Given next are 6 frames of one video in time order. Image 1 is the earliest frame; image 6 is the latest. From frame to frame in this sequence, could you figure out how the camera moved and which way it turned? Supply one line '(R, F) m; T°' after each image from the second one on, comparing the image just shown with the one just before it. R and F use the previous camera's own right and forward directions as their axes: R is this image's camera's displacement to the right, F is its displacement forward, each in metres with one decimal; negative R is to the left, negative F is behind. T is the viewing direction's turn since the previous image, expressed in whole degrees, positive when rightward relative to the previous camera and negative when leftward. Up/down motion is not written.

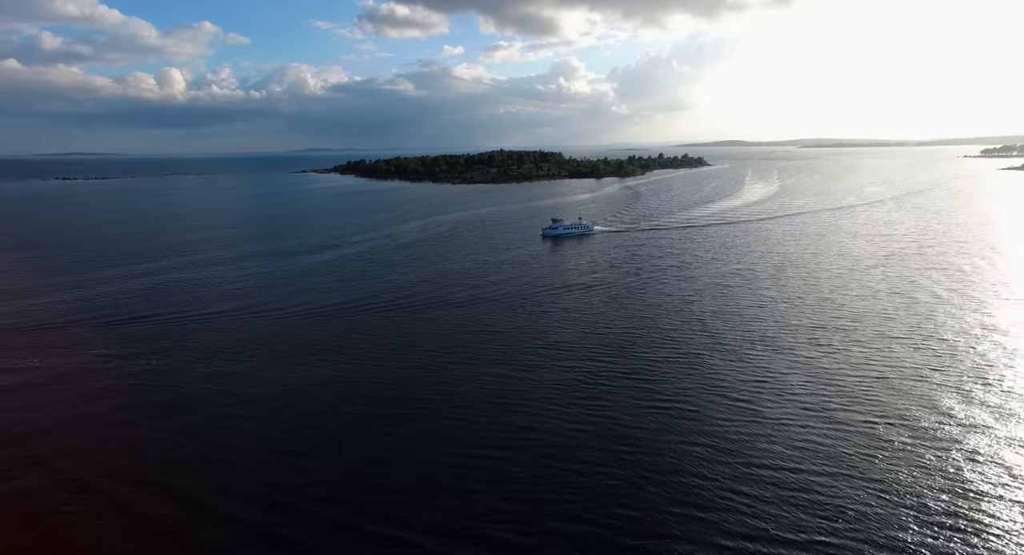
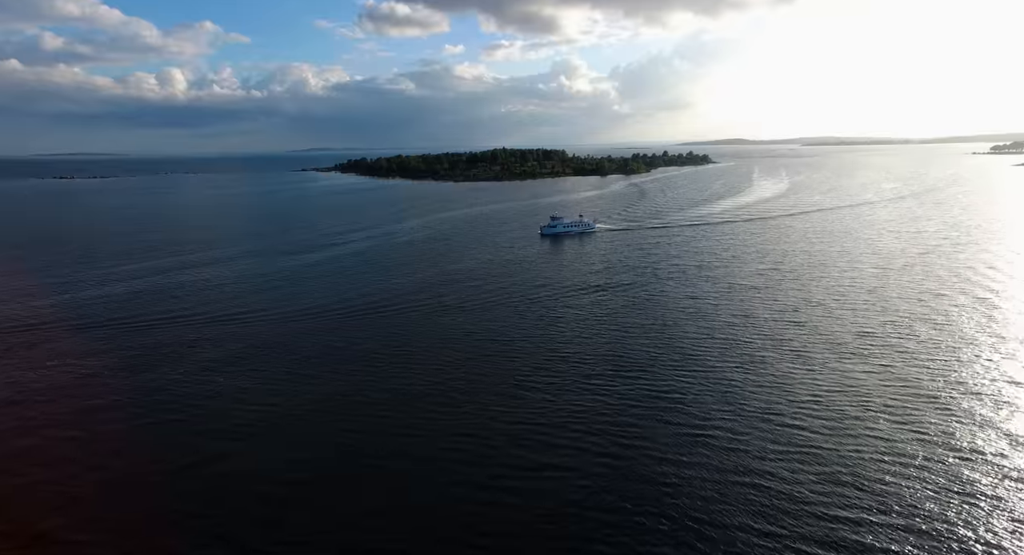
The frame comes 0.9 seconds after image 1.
(-0.2, +1.9) m; 0°
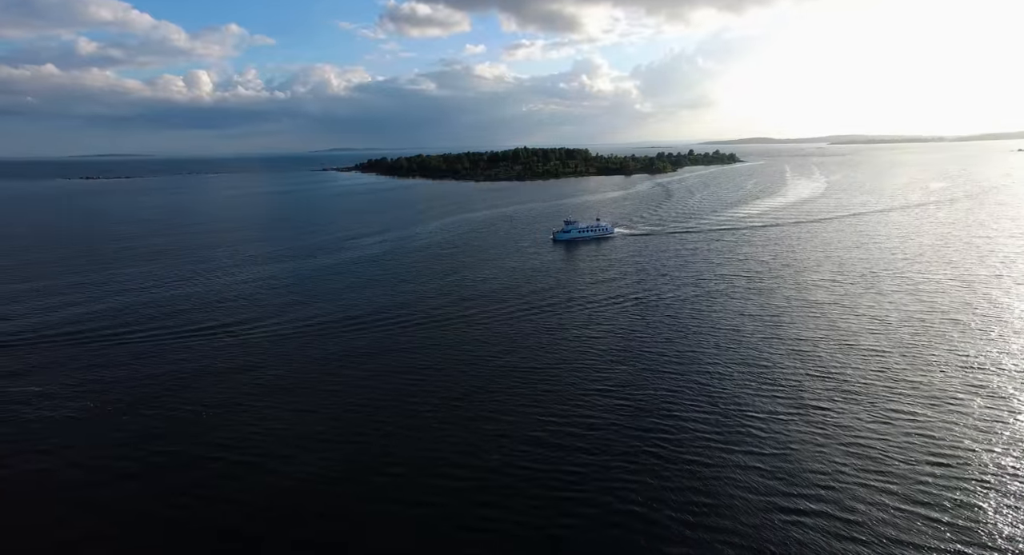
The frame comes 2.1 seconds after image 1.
(-0.2, +2.5) m; -2°
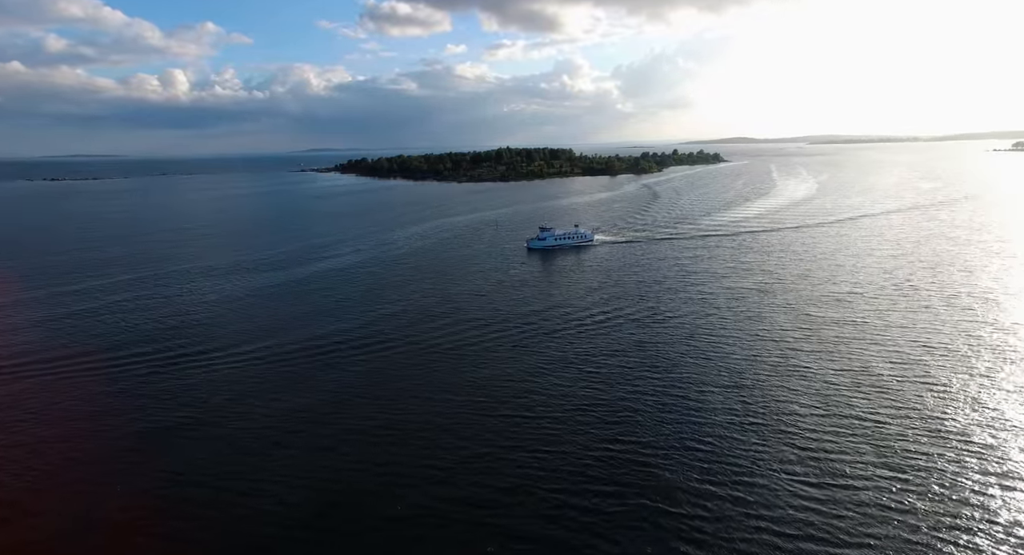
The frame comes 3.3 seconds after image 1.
(-0.2, +2.2) m; +2°
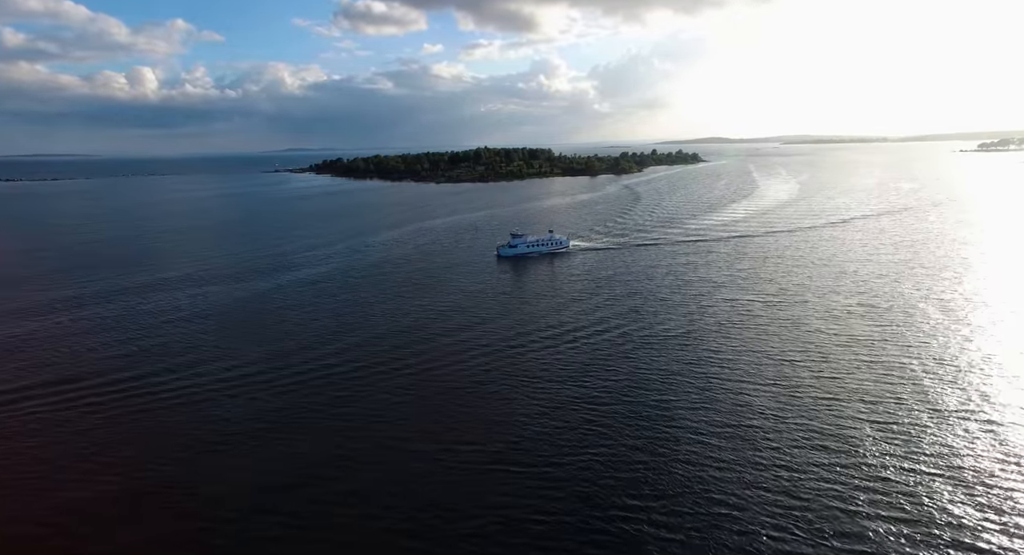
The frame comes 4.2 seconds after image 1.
(-0.2, +1.5) m; +2°
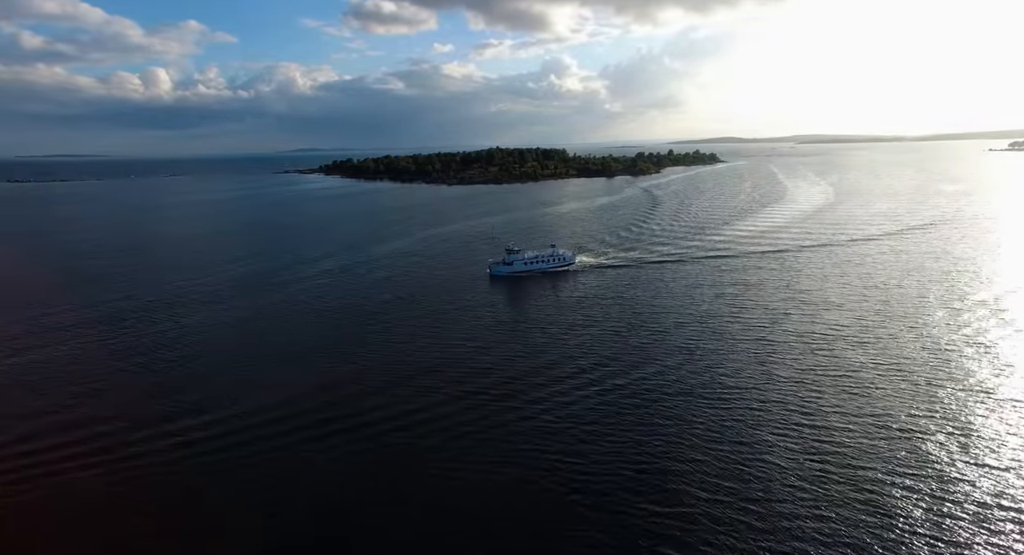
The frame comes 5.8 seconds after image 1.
(-0.5, +3.1) m; -1°
